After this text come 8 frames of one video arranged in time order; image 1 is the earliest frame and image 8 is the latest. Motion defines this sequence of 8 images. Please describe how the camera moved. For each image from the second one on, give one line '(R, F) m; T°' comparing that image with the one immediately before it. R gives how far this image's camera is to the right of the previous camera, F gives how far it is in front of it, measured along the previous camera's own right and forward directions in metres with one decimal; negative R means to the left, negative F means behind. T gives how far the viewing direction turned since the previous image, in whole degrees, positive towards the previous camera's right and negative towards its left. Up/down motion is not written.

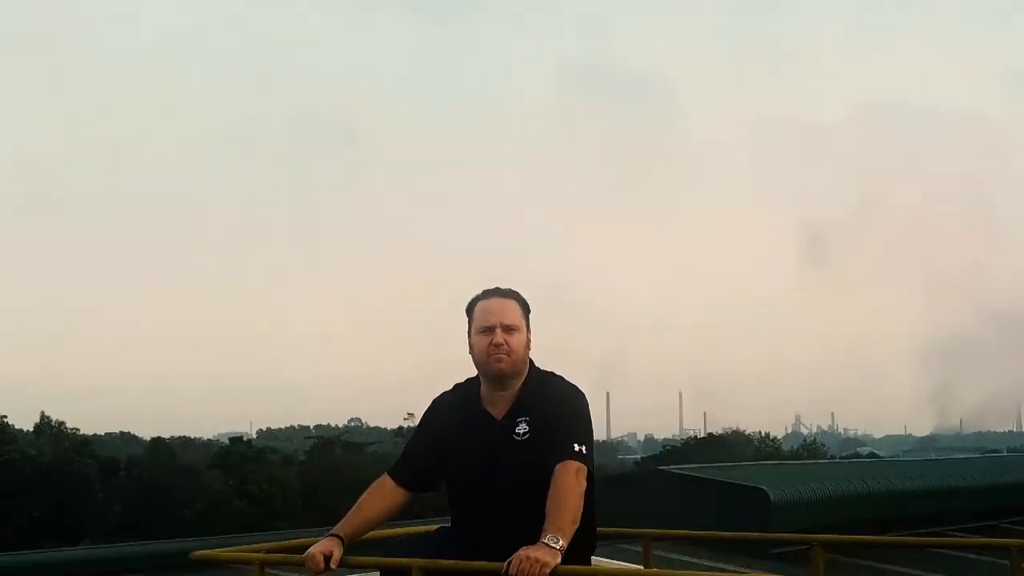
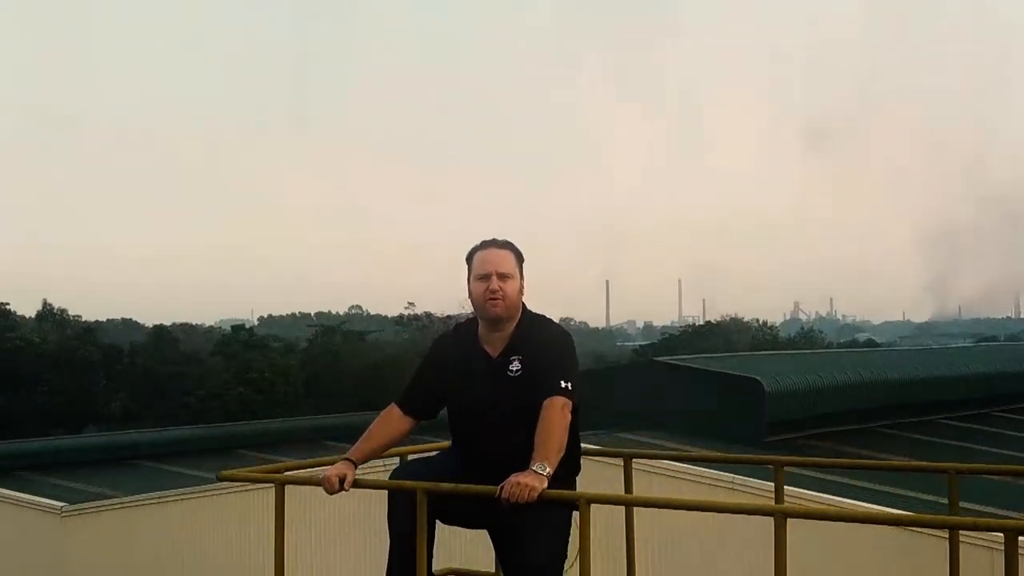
(+0.6, +1.4) m; -8°
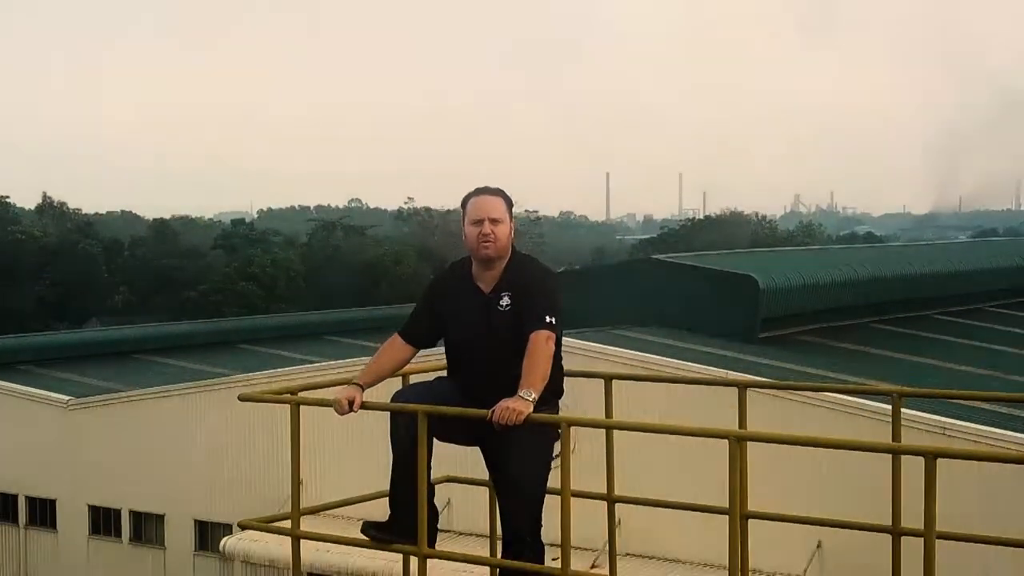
(0.0, -0.2) m; 0°
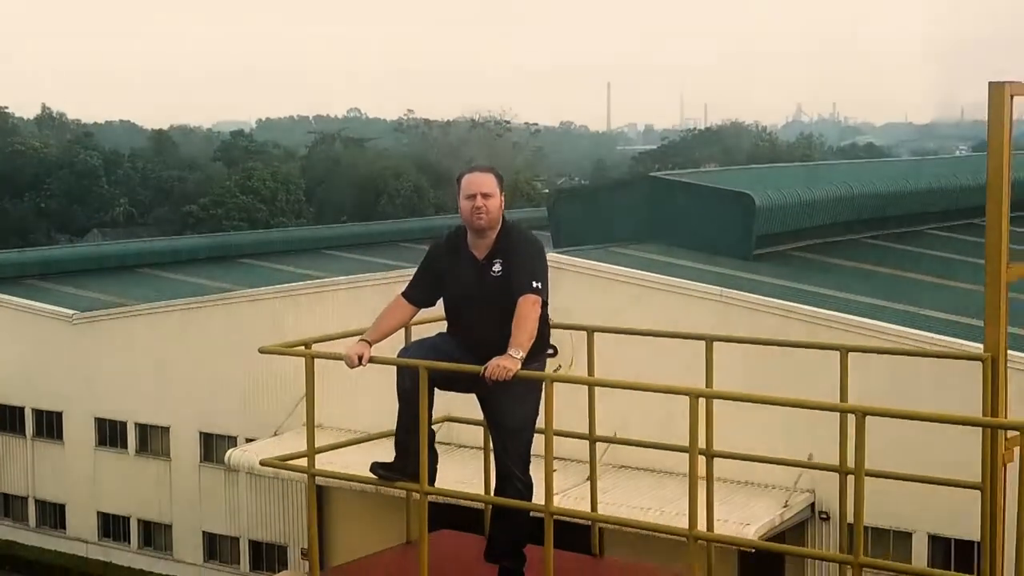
(0.0, -0.2) m; 0°
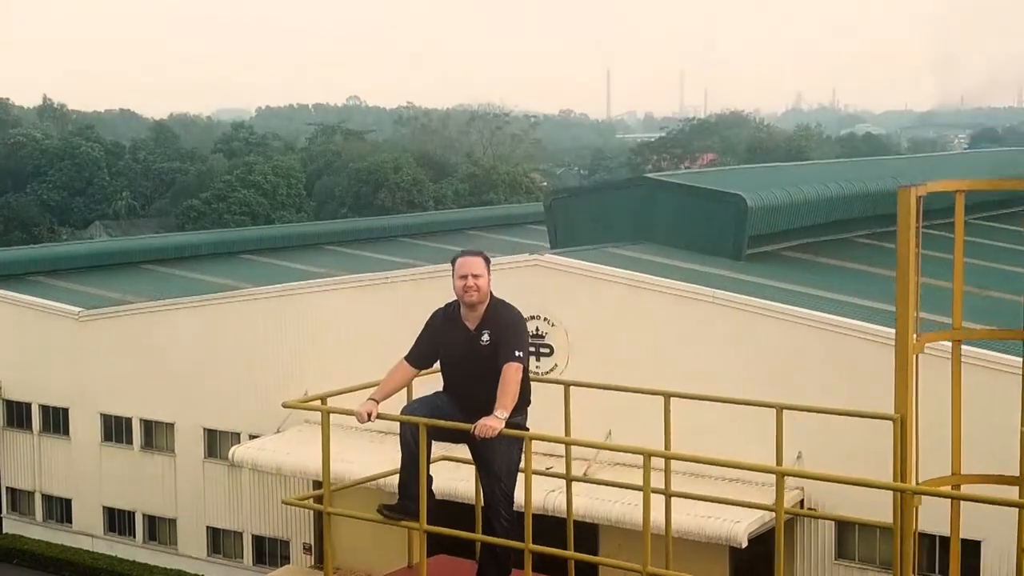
(0.0, -0.4) m; 0°
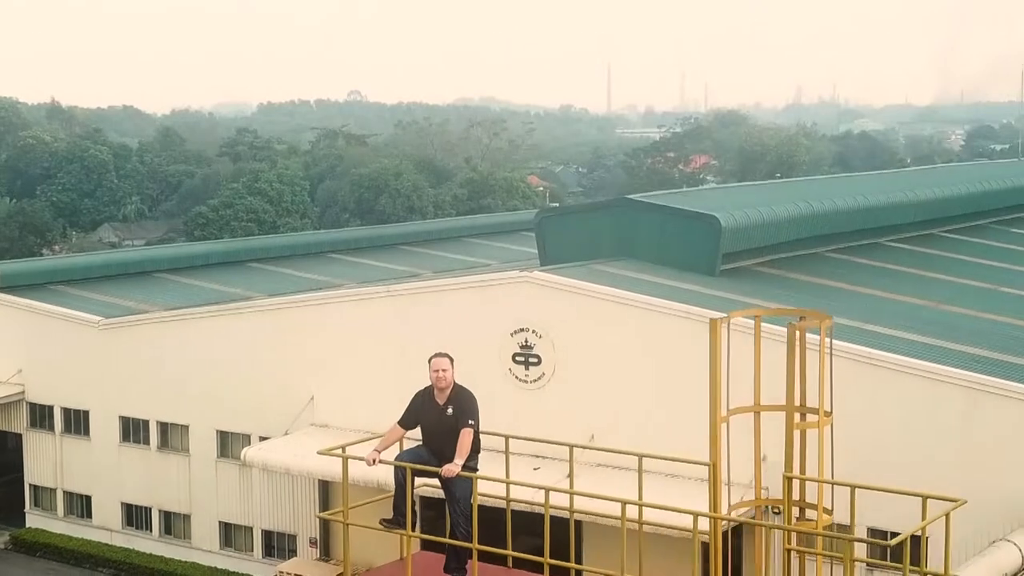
(+0.2, -1.6) m; 0°
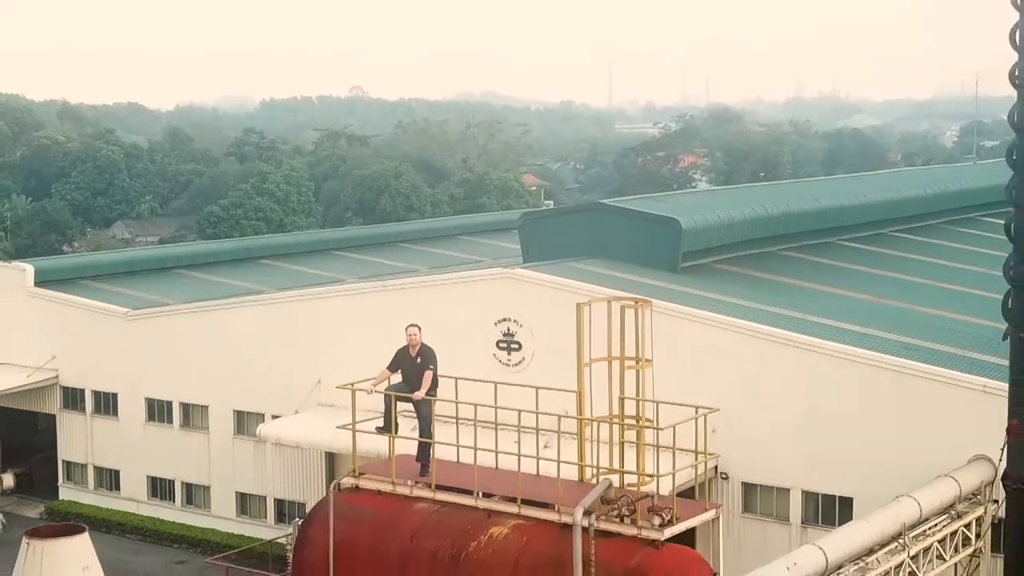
(+0.3, -2.7) m; 0°
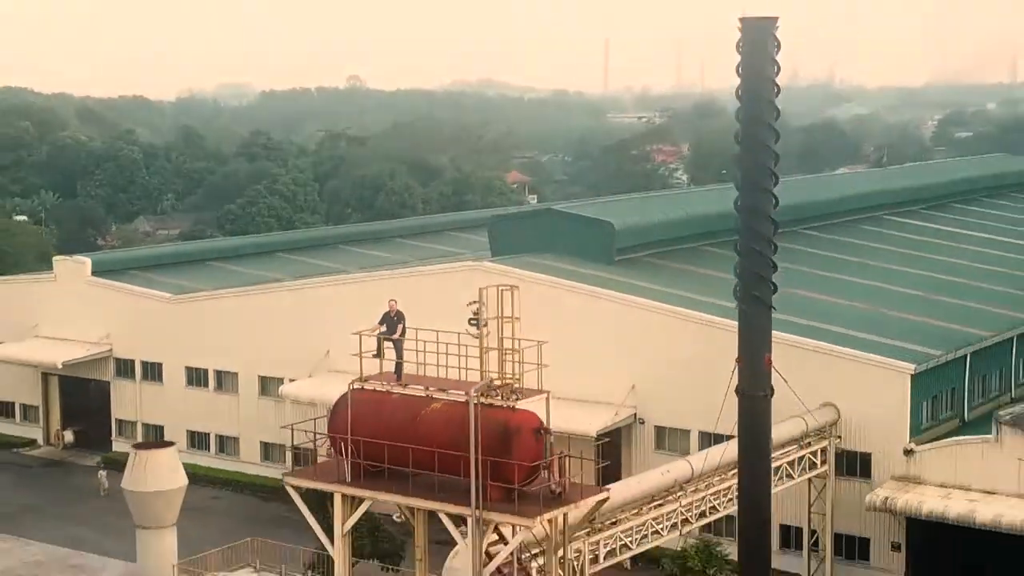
(+0.7, -6.2) m; 0°
